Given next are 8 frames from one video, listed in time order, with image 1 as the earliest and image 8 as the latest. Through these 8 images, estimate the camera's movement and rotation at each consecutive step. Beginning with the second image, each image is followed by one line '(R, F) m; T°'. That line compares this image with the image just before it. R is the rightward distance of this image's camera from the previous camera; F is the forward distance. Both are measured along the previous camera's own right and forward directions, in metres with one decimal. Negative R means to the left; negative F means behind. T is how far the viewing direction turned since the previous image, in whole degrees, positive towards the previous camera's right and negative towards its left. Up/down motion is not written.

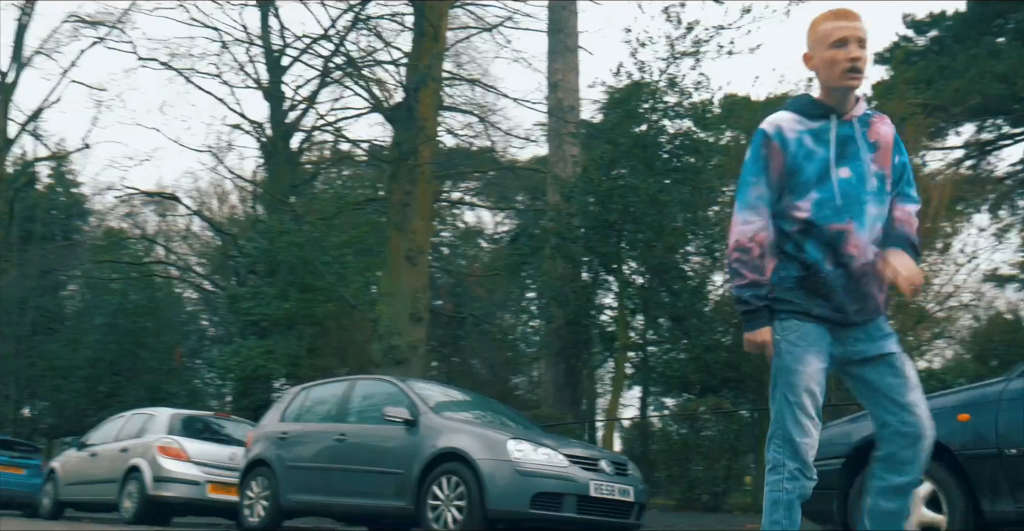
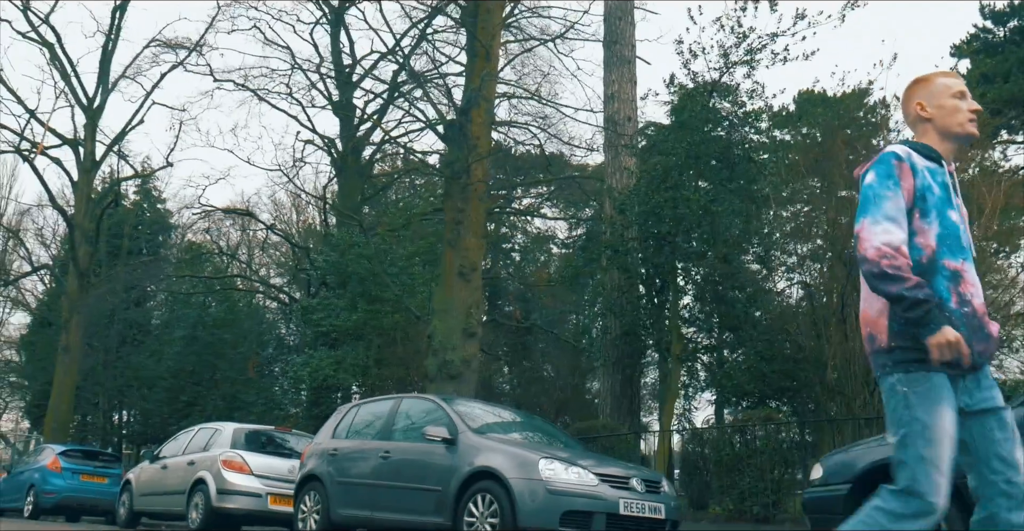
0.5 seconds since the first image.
(+0.4, -0.2) m; -5°
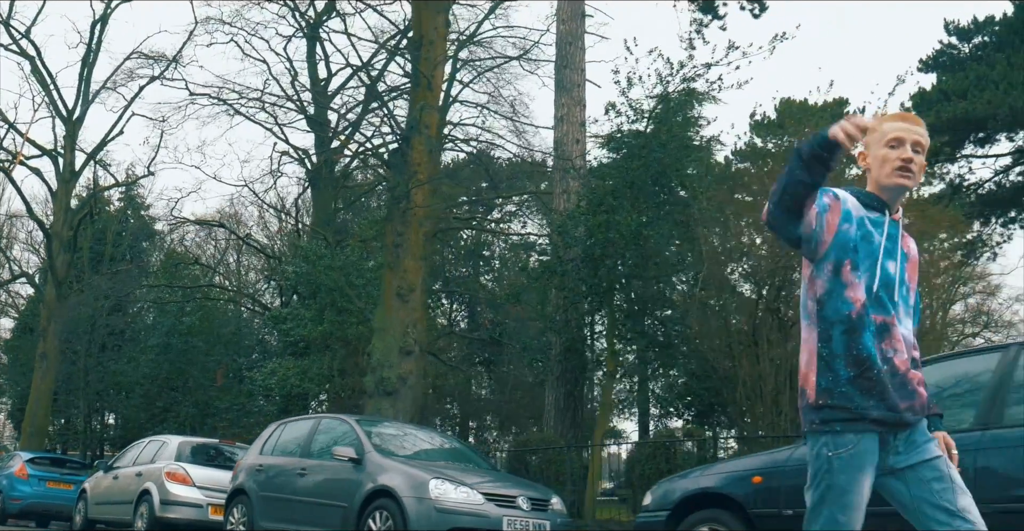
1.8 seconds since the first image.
(+0.8, -0.6) m; 0°
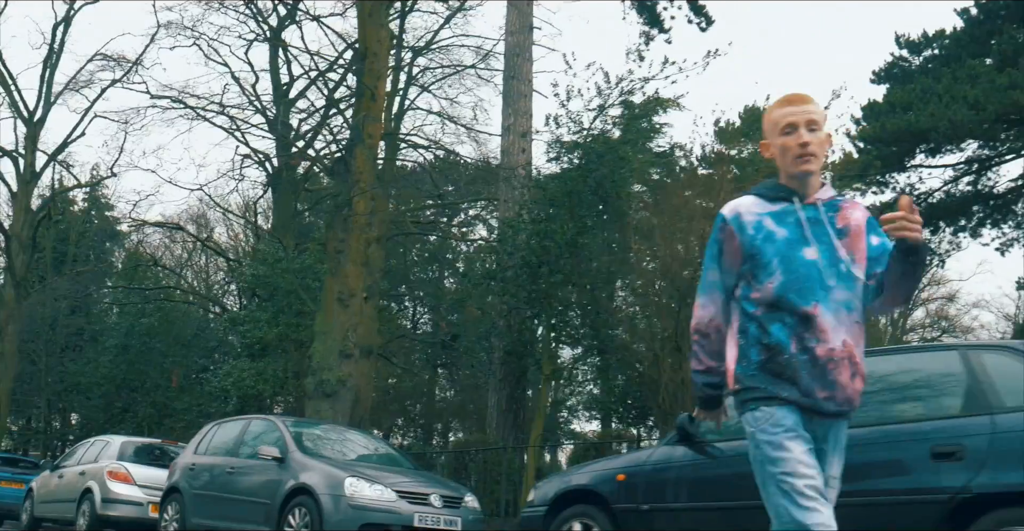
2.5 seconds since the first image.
(+0.5, -0.4) m; +1°
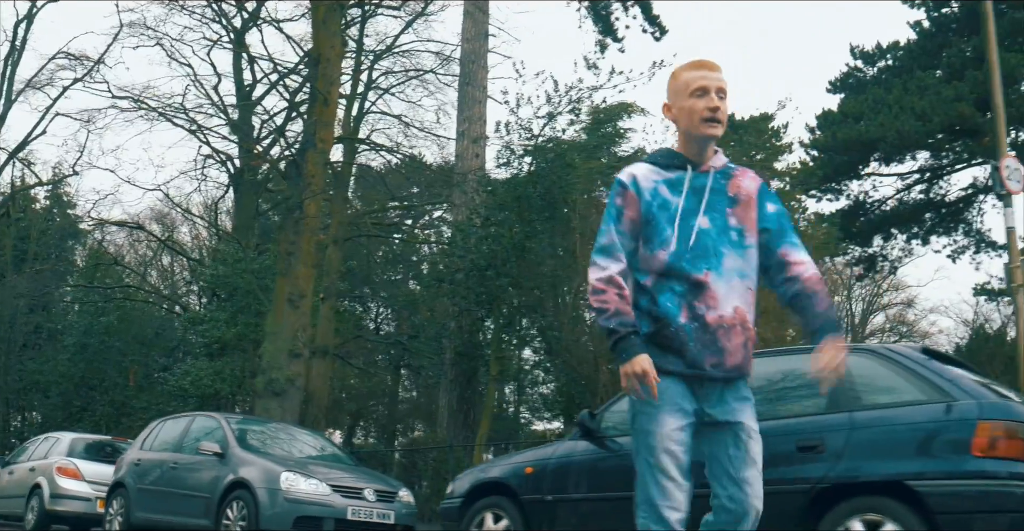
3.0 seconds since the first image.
(+0.3, -0.3) m; +2°
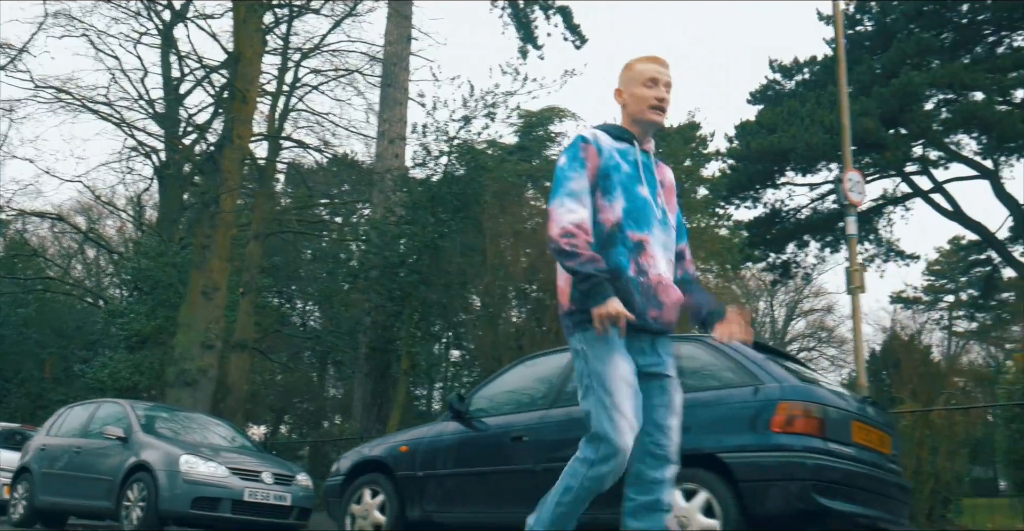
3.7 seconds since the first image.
(+0.4, -0.5) m; +4°
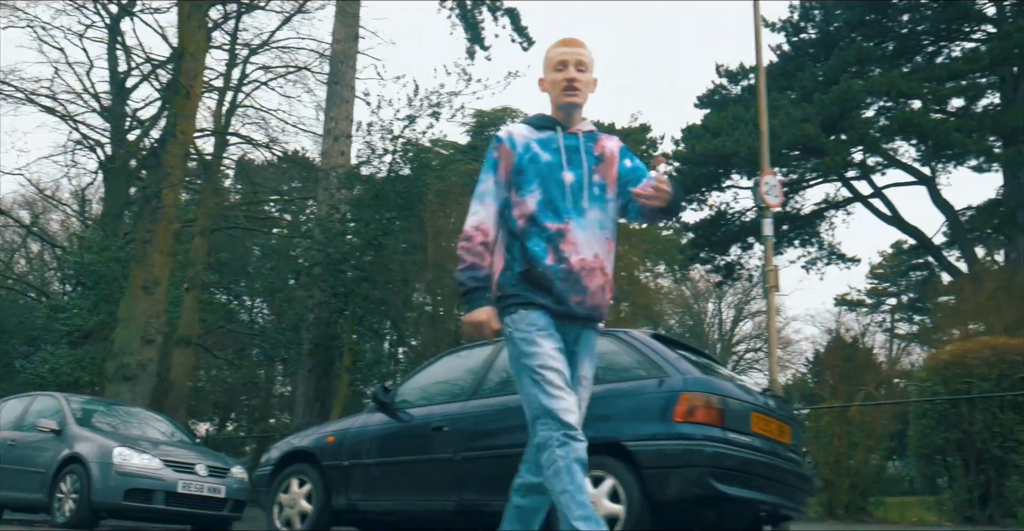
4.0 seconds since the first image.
(+0.2, -0.2) m; +3°
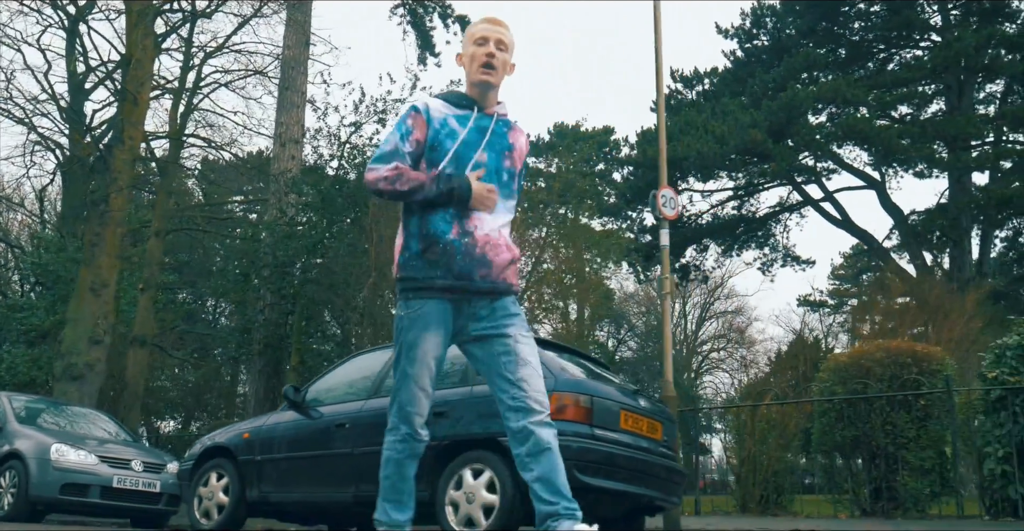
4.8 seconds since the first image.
(+0.5, -0.5) m; +1°
